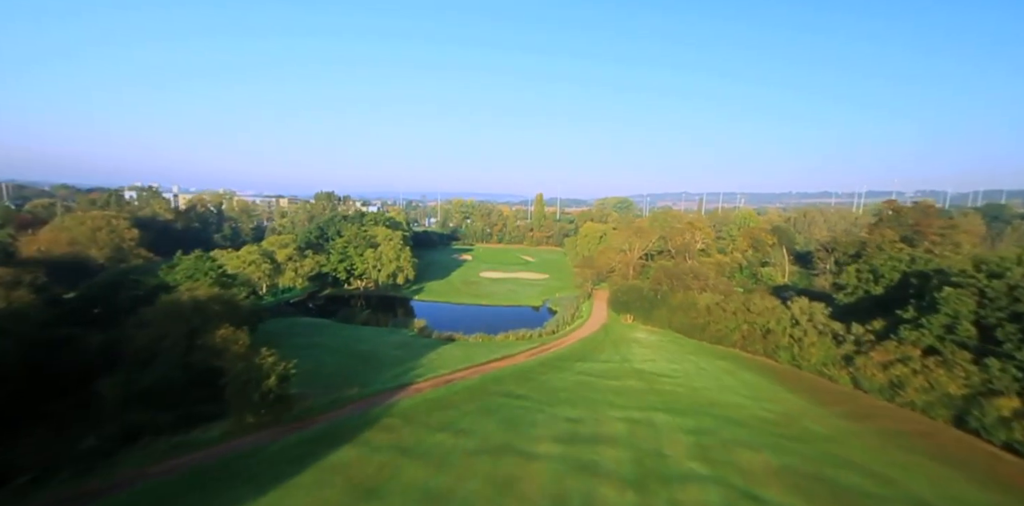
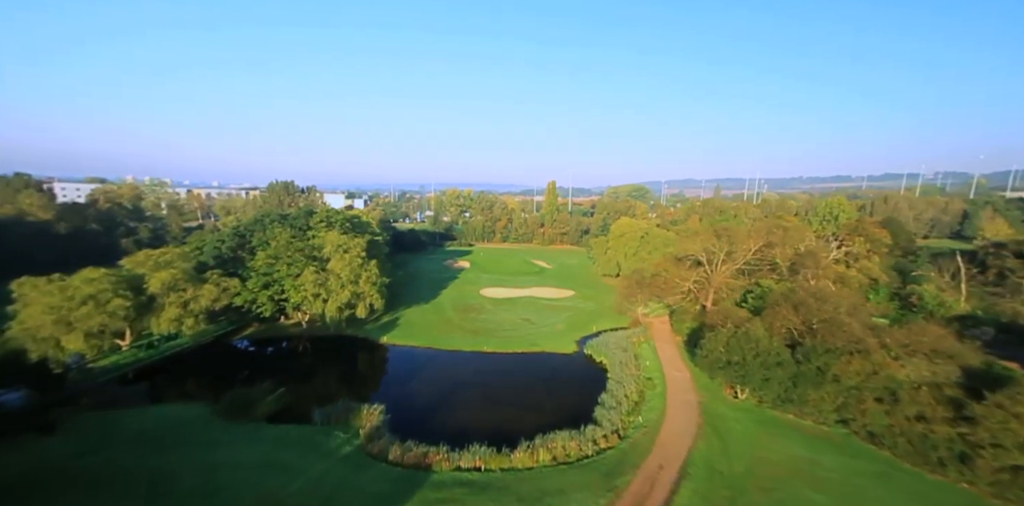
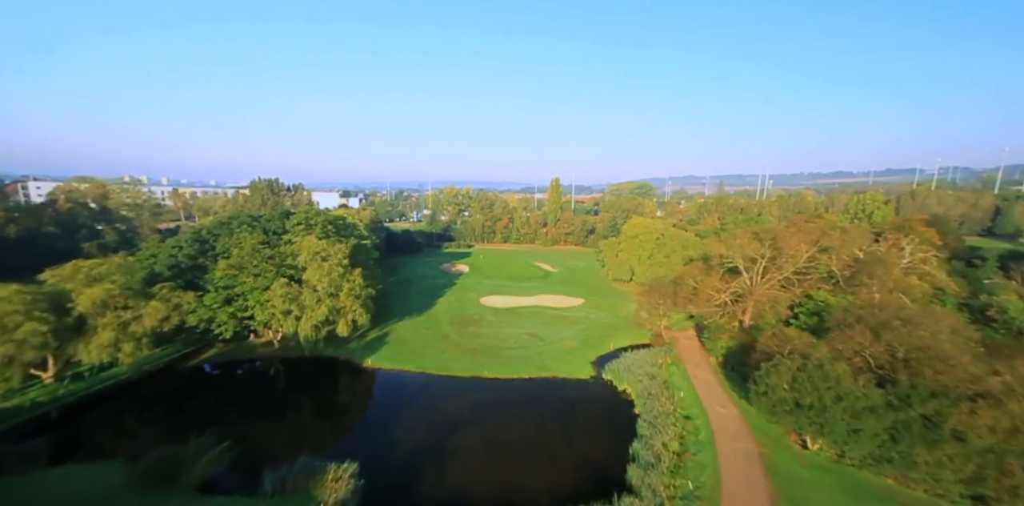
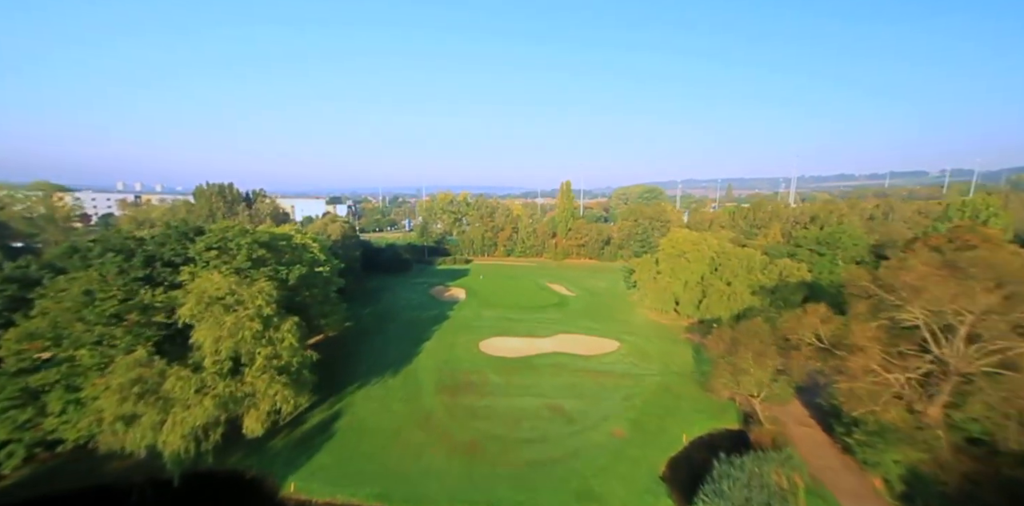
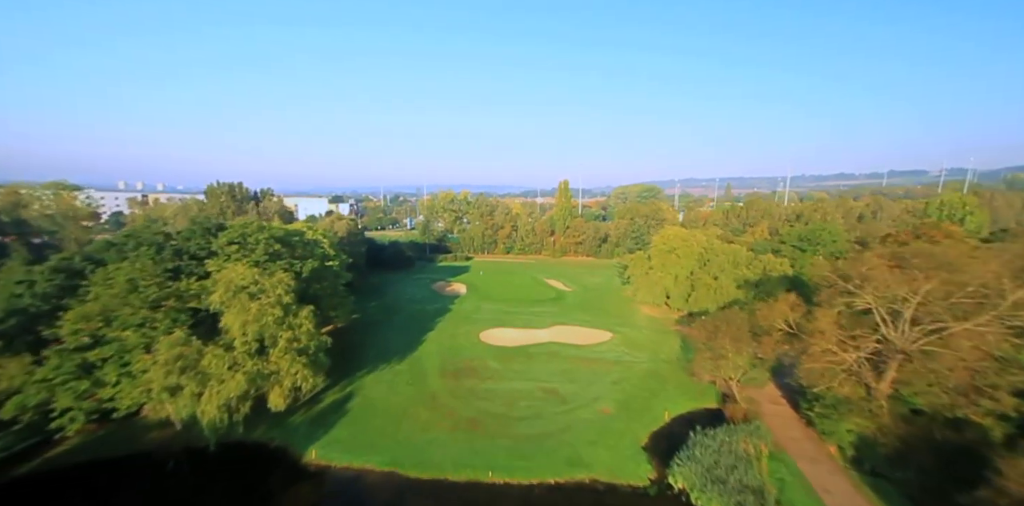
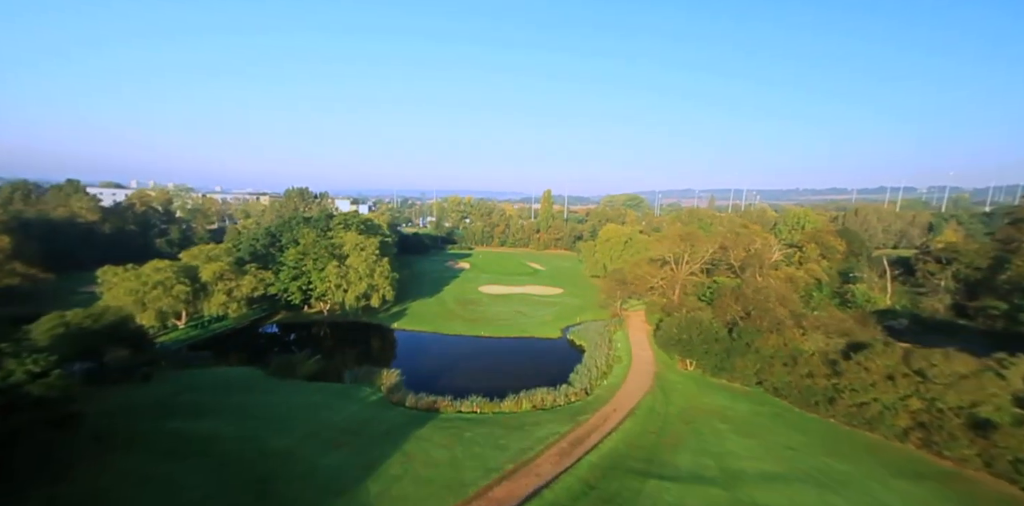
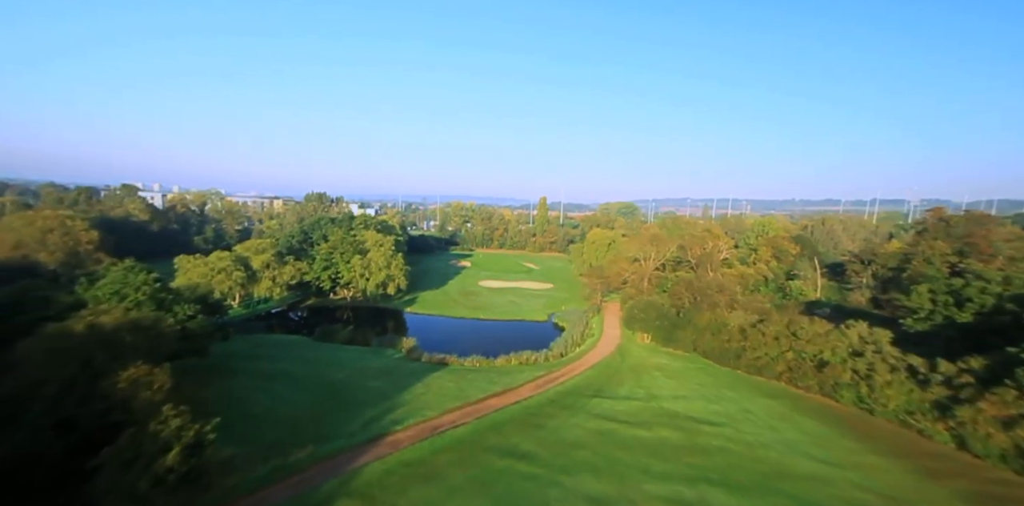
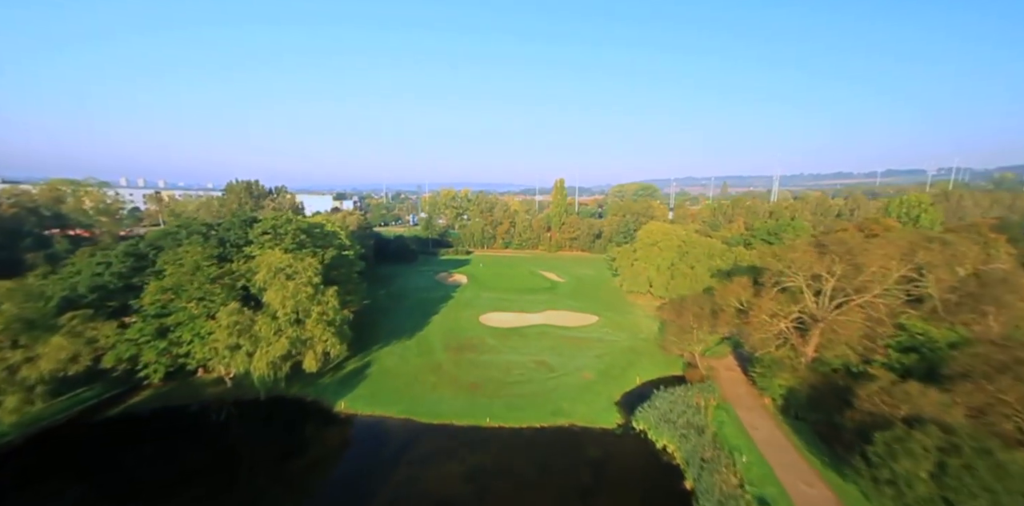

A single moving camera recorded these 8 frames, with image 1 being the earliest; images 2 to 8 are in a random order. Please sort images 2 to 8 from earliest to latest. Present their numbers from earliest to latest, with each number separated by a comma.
7, 6, 2, 3, 8, 5, 4
